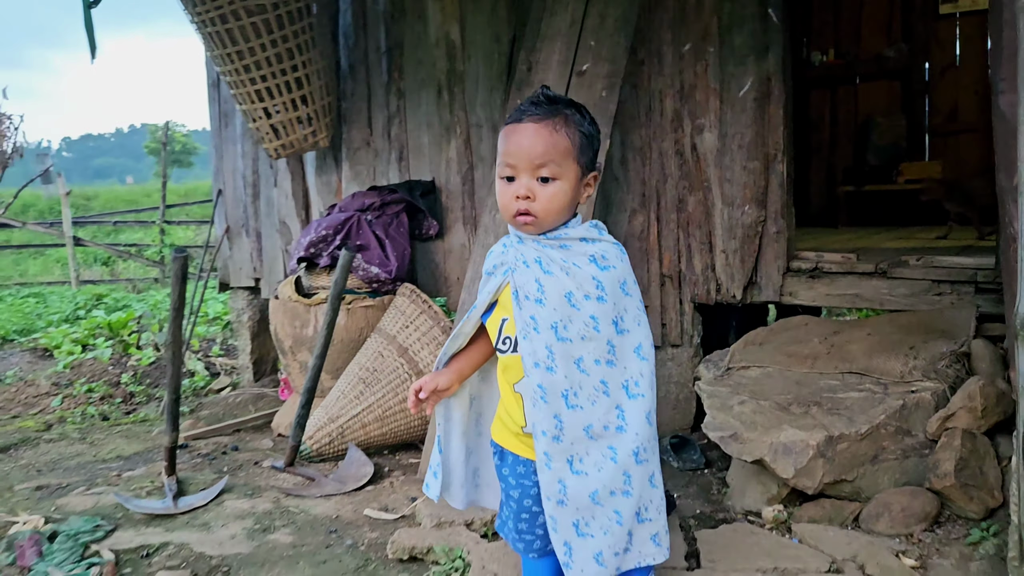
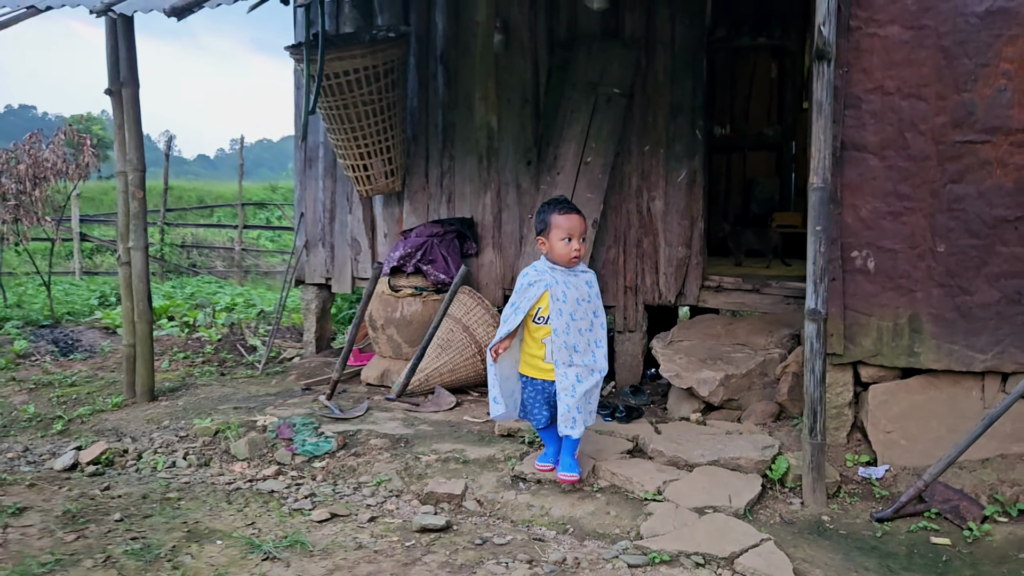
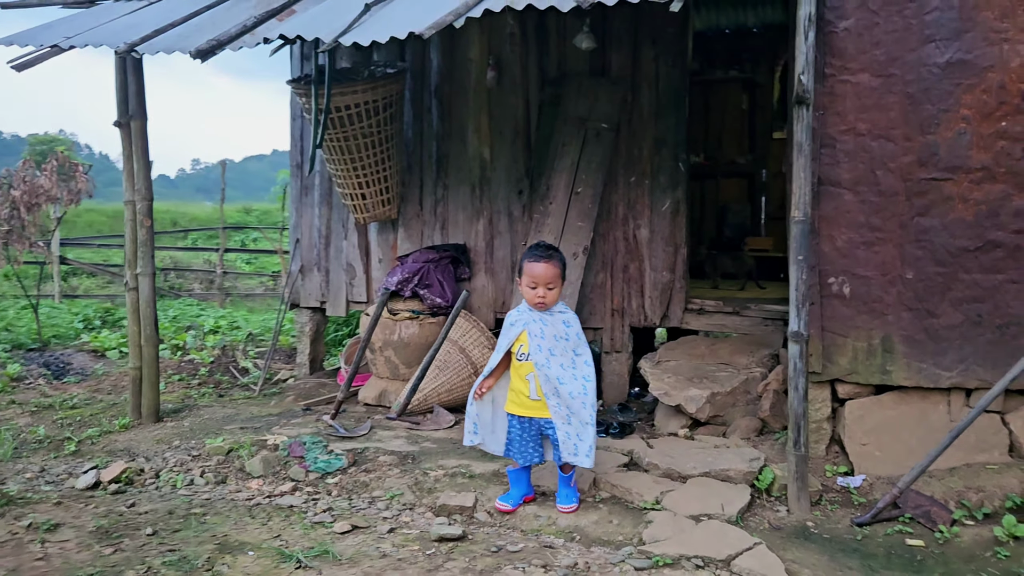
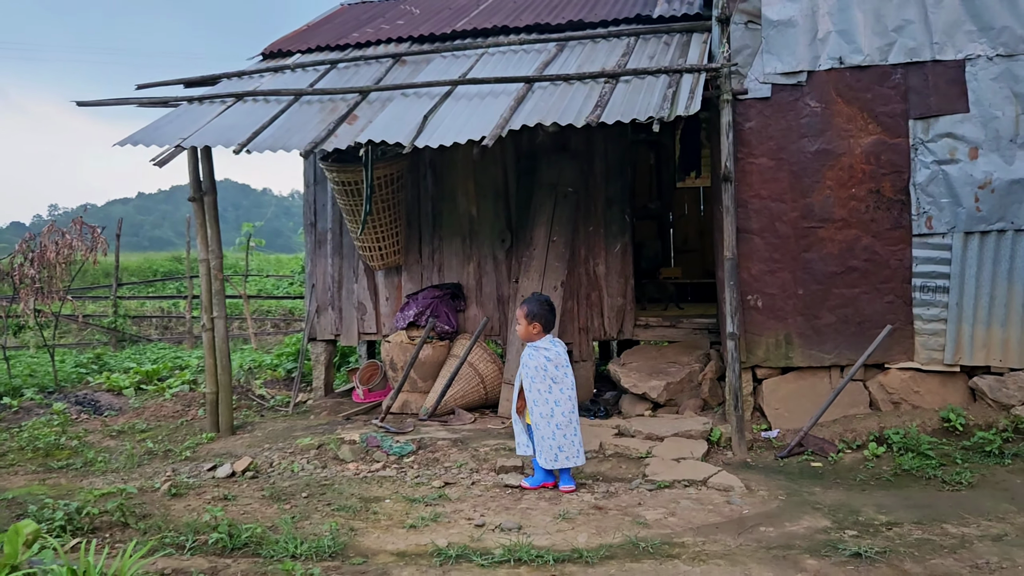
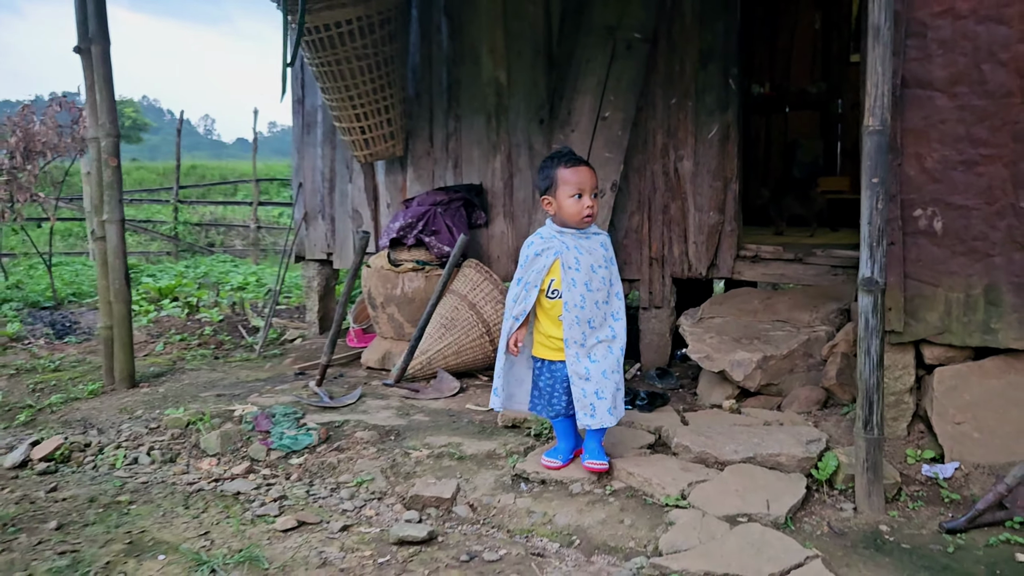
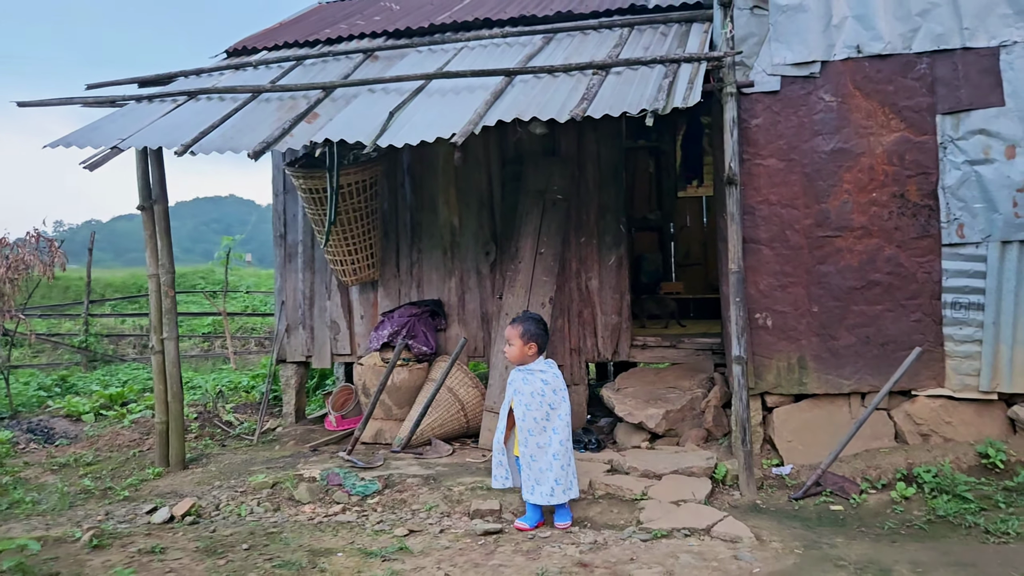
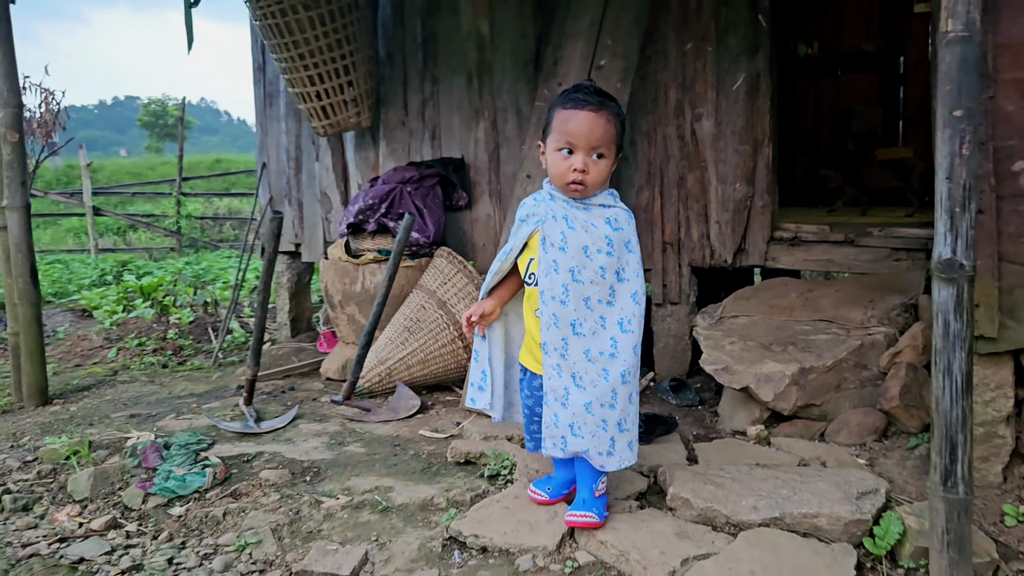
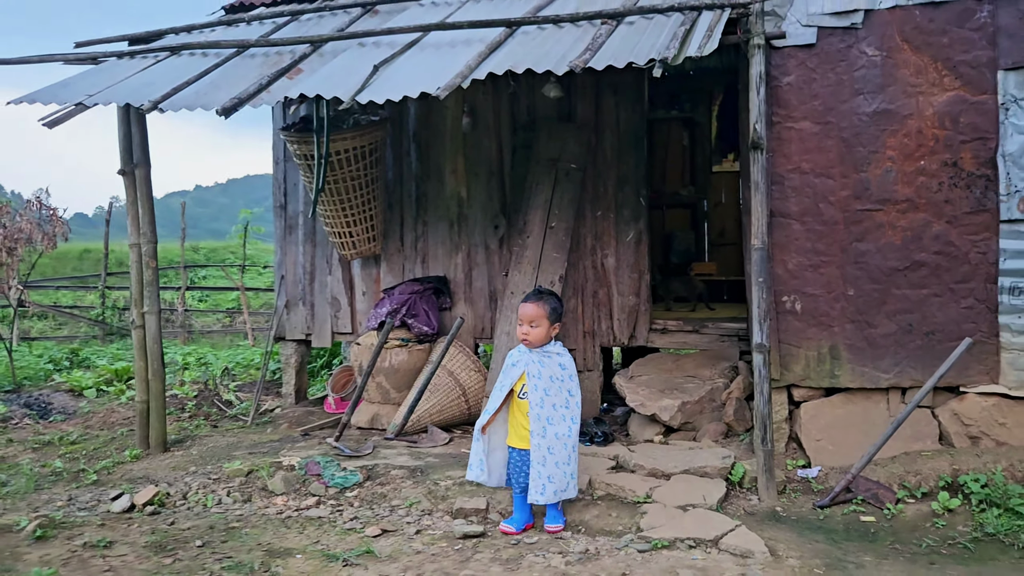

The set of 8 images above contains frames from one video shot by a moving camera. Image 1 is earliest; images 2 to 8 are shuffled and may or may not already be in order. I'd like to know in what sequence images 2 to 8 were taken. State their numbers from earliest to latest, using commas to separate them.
7, 5, 2, 3, 8, 6, 4
